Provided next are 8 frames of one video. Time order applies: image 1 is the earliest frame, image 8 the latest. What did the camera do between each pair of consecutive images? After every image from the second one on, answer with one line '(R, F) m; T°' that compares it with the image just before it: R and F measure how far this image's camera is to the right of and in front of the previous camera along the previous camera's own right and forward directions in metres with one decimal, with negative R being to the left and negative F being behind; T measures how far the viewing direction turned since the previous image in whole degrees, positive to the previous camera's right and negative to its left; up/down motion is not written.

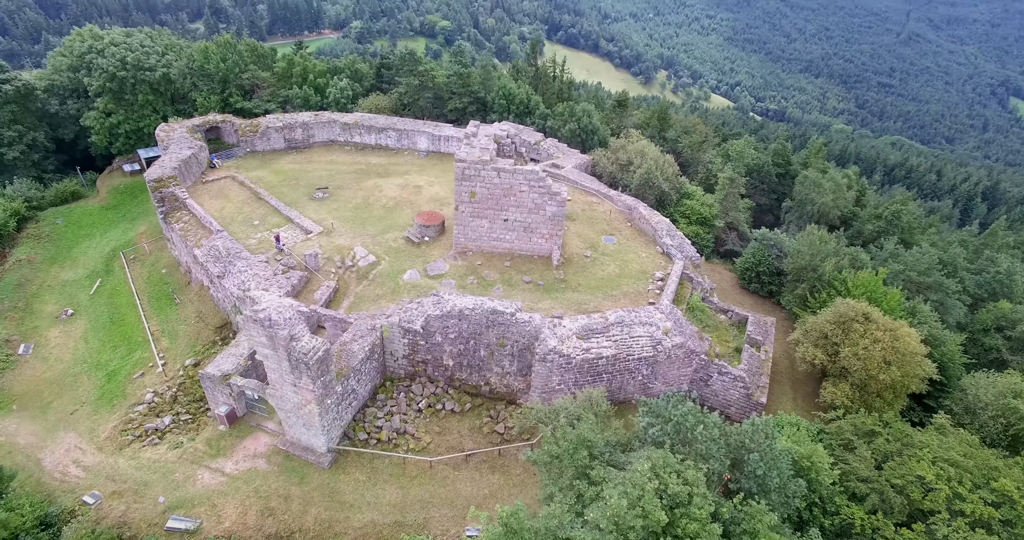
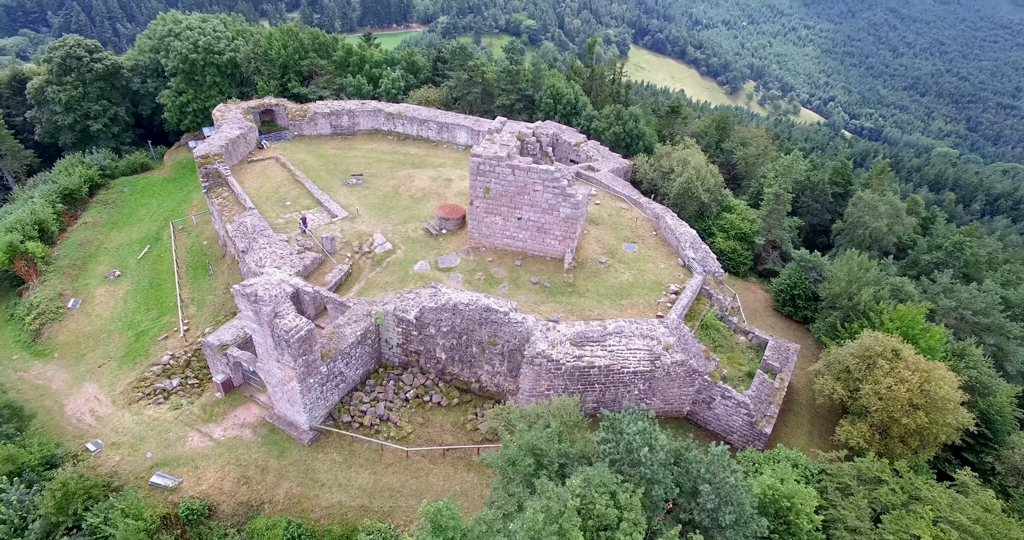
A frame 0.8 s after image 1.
(+2.1, +0.4) m; -7°
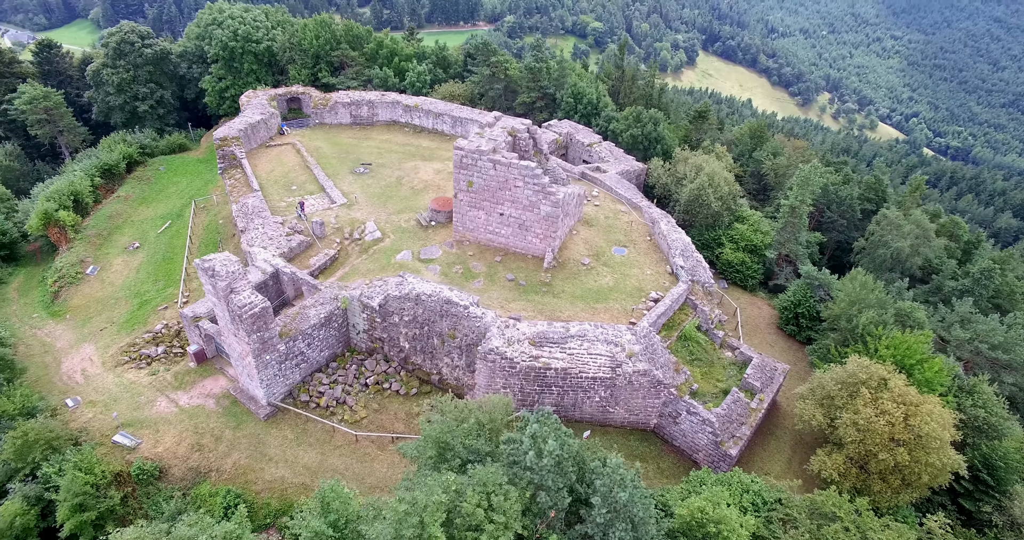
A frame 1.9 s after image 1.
(+2.7, +0.3) m; -6°
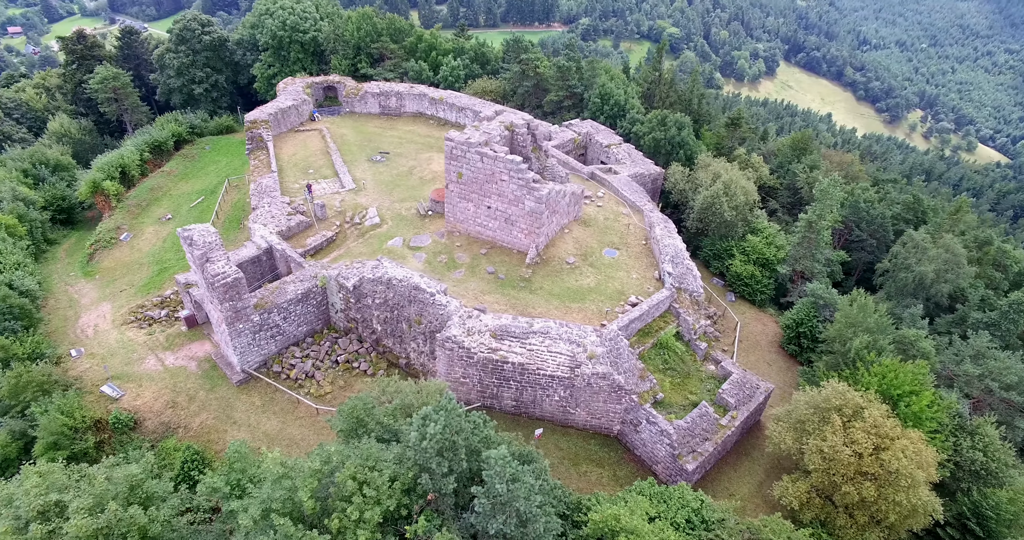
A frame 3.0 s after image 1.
(+2.7, +0.1) m; -6°
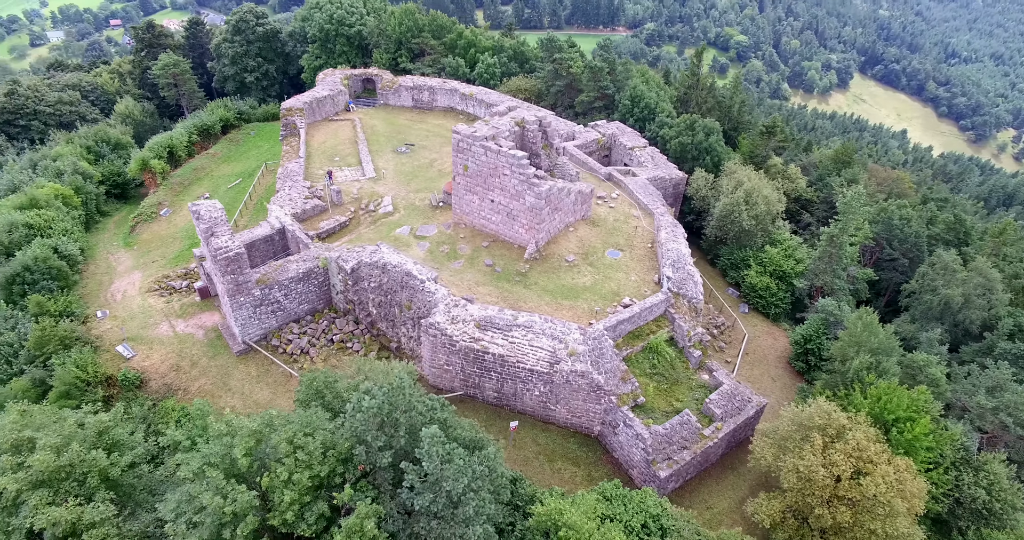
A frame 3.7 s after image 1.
(+1.9, 0.0) m; -5°
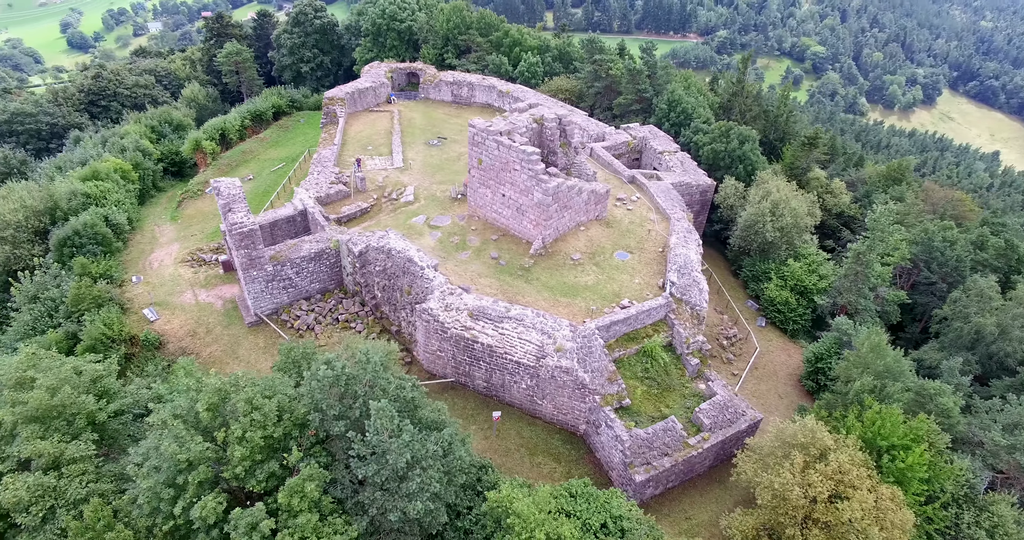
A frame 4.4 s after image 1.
(+1.8, -0.1) m; -6°
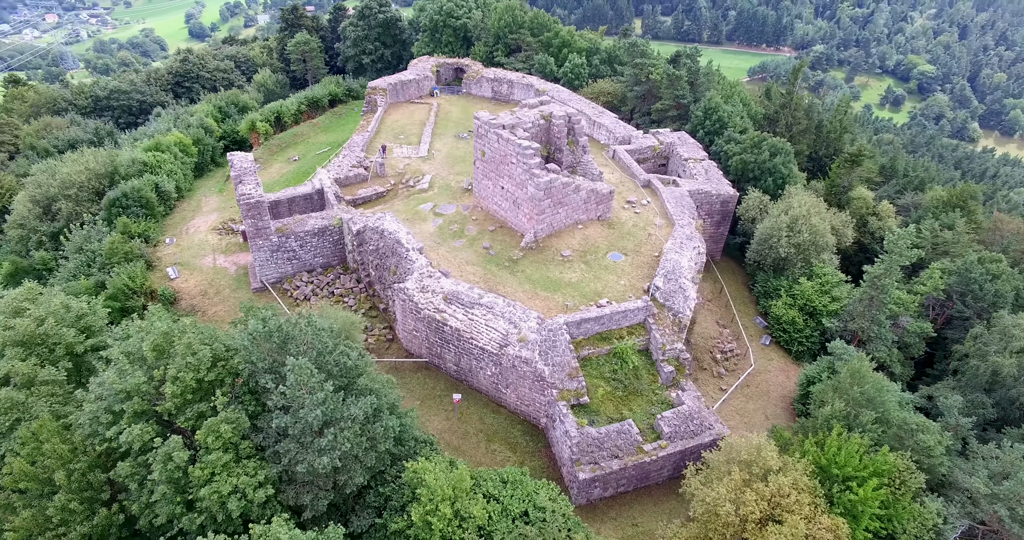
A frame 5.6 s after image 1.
(+2.9, -0.1) m; -7°
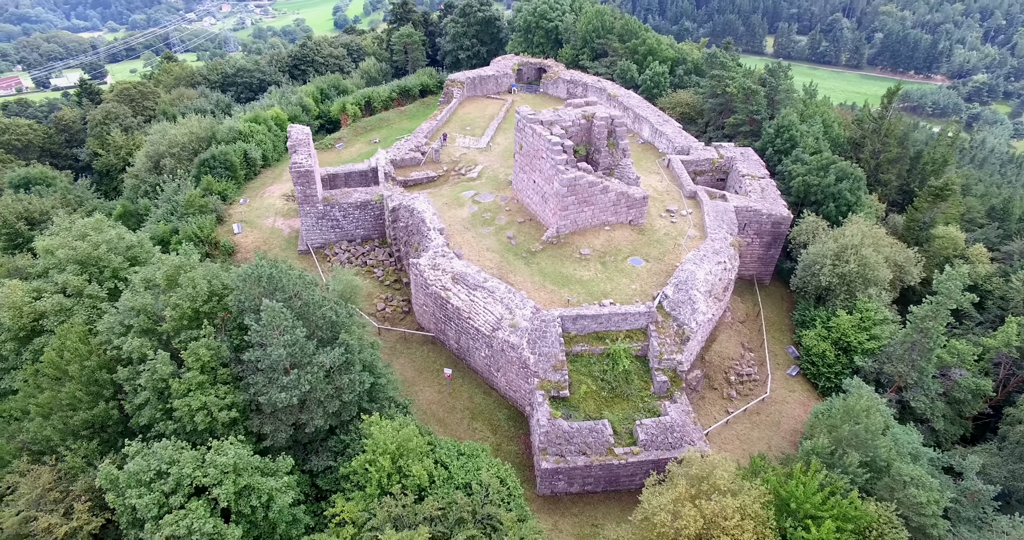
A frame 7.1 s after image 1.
(+2.9, -0.2) m; -10°
